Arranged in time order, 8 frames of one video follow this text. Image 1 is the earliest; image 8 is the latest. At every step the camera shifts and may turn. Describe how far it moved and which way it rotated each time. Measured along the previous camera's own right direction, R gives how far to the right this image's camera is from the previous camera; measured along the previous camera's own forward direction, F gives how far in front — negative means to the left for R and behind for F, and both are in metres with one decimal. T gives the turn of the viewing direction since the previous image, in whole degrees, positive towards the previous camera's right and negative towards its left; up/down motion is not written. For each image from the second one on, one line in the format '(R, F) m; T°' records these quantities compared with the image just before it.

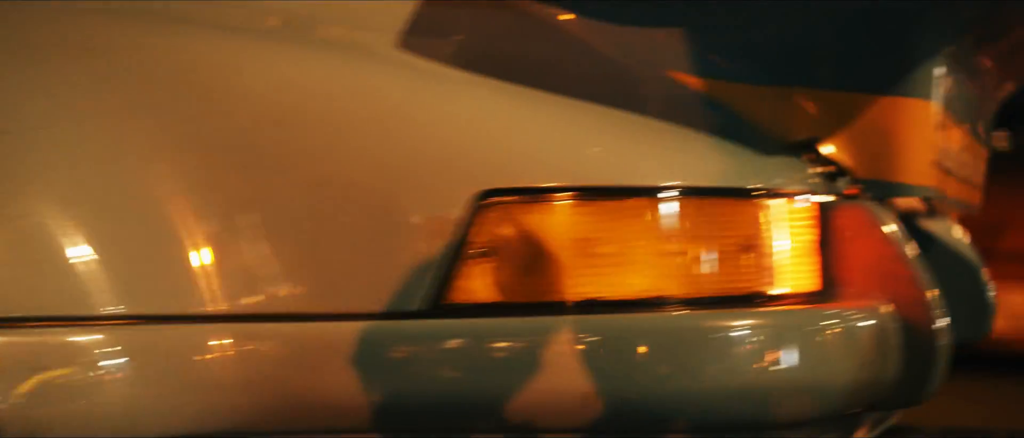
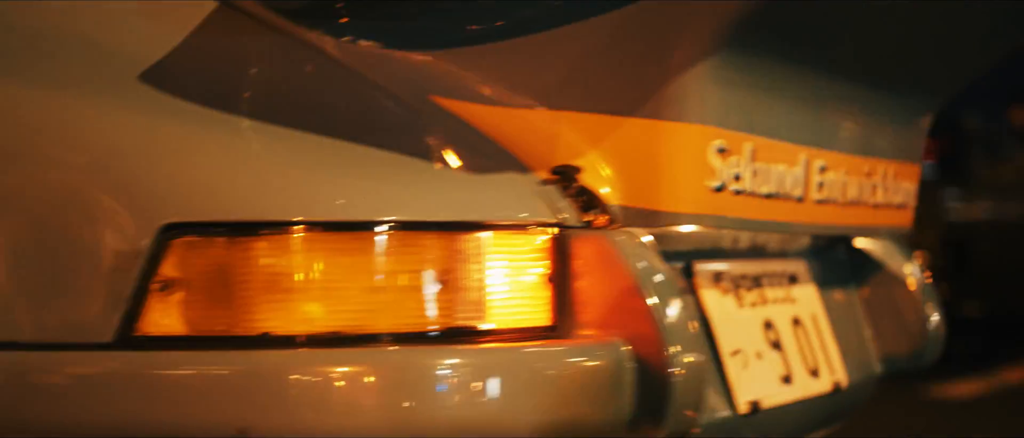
(+0.4, +0.1) m; -6°
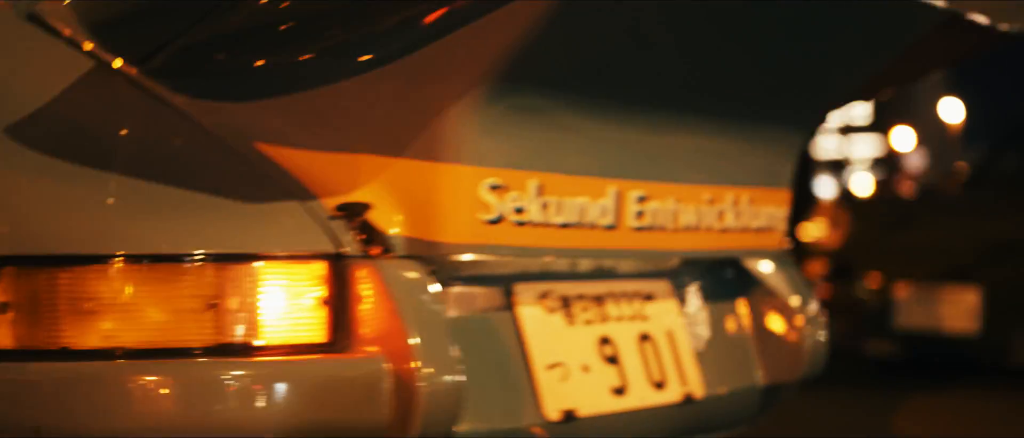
(+0.4, -0.2) m; -7°
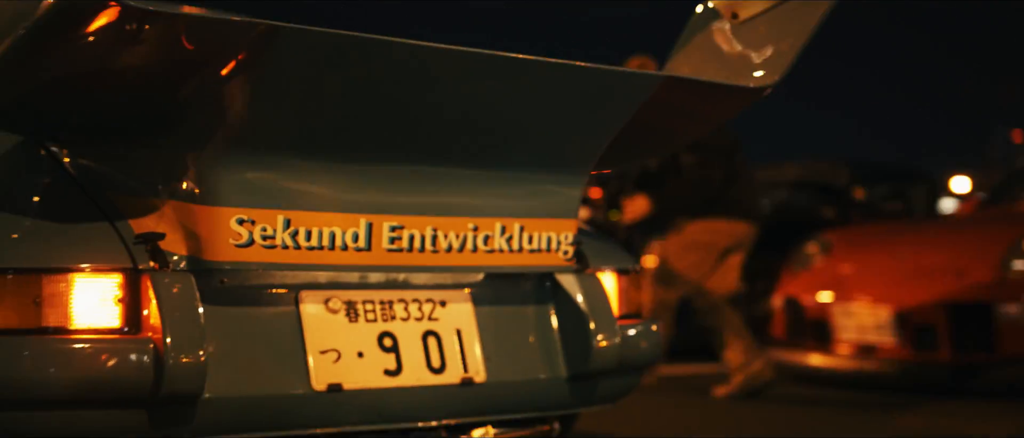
(+0.9, -0.5) m; -13°
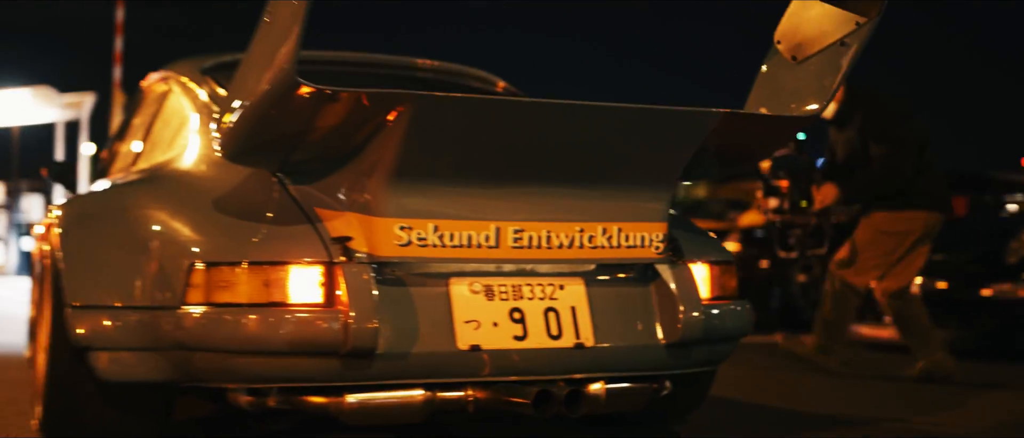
(+0.4, -0.8) m; -12°
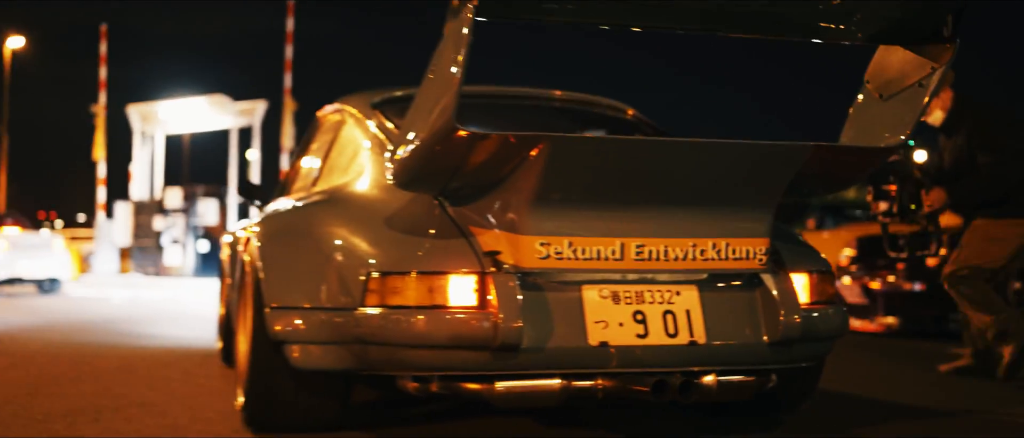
(+0.1, -0.6) m; -7°
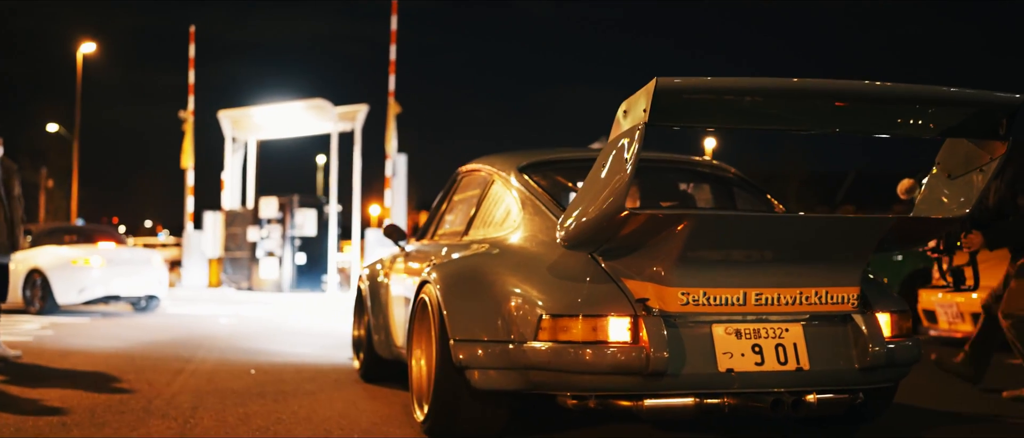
(-0.4, -1.1) m; -2°
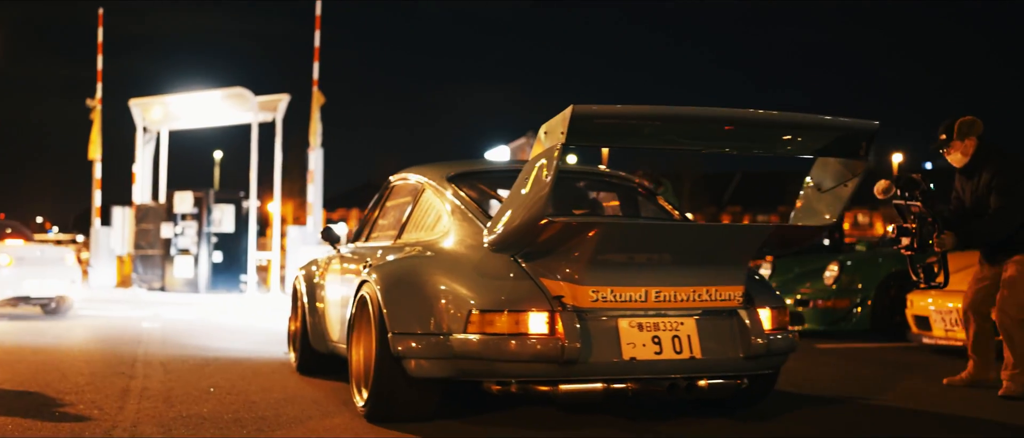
(-0.1, -0.7) m; +4°
